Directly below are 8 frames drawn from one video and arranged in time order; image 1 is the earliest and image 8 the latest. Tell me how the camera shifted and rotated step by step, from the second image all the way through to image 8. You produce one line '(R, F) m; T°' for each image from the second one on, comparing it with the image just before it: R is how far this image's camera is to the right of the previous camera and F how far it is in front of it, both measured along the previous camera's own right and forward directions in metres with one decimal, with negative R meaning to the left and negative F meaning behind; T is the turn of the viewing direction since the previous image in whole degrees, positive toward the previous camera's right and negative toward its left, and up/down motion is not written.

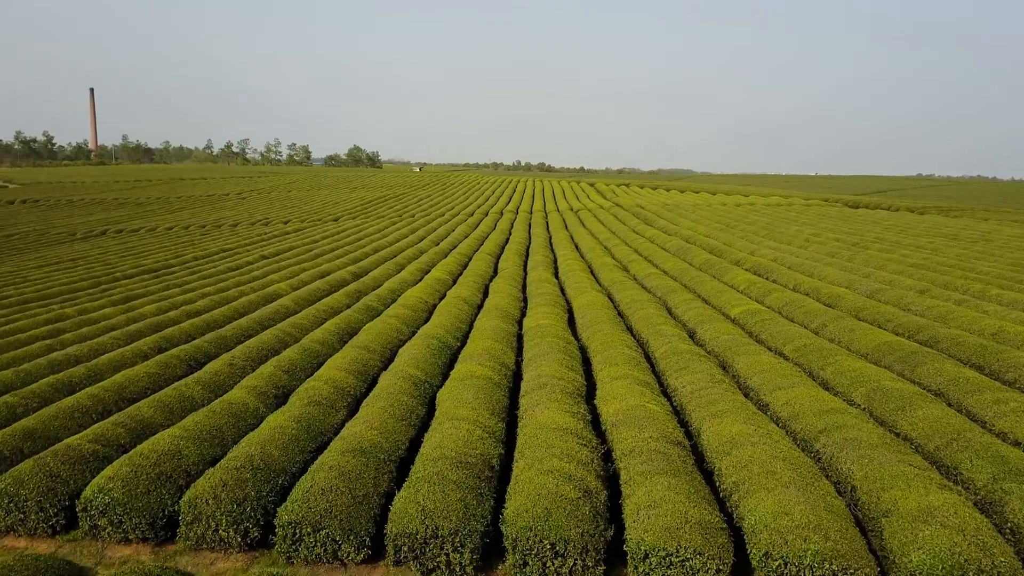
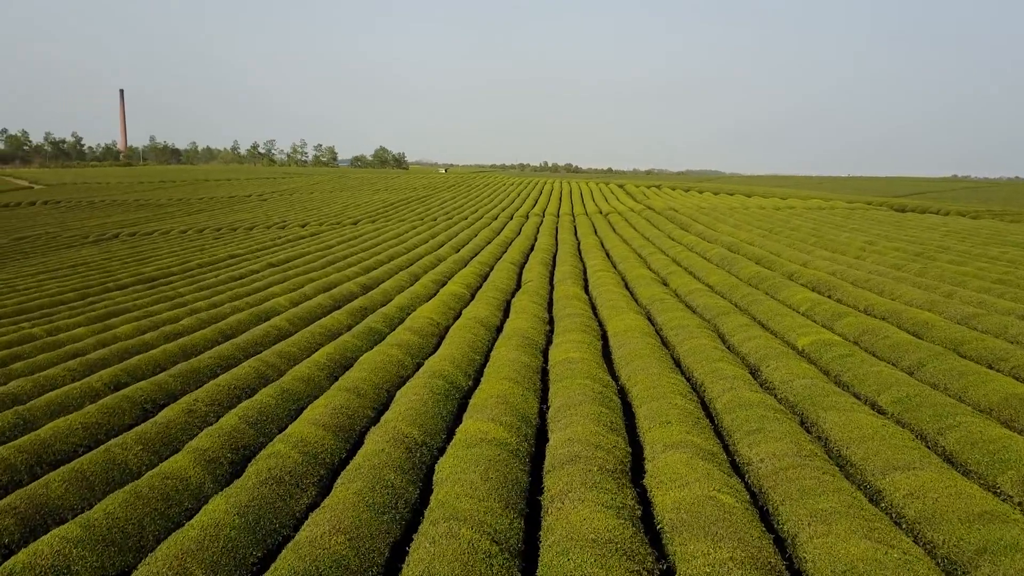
(+0.1, +4.1) m; -2°
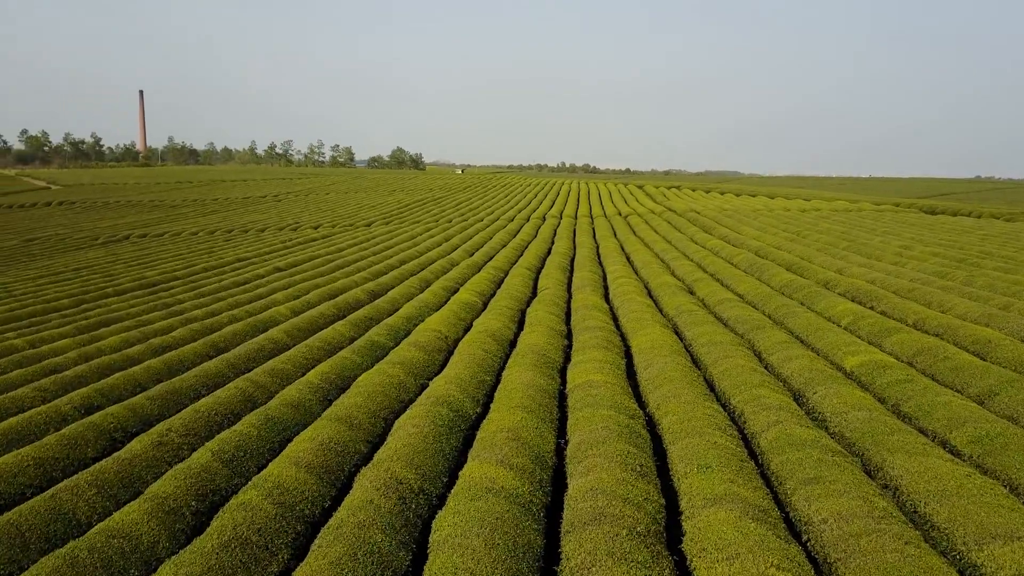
(+0.1, +2.2) m; -1°
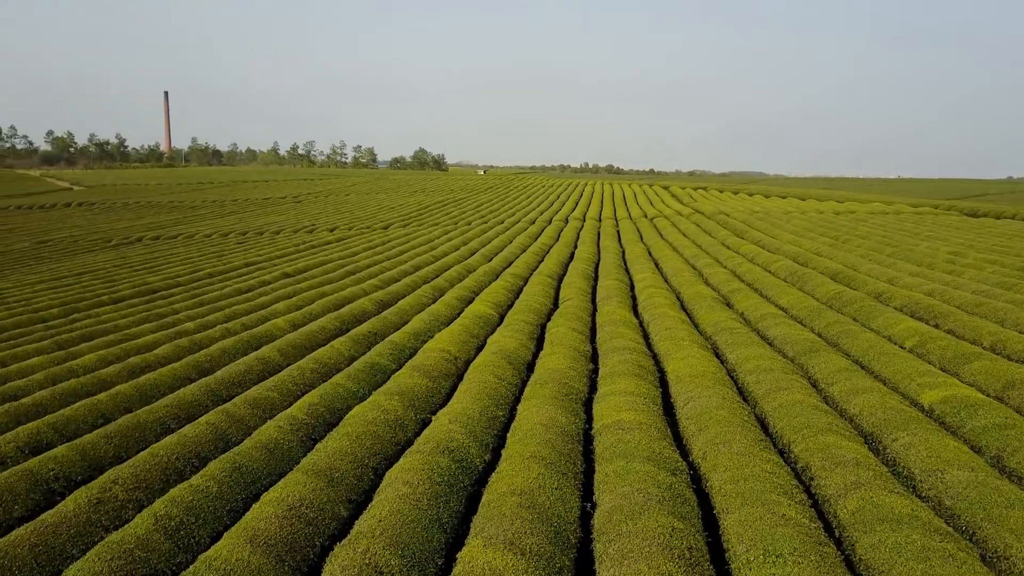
(+0.1, +2.8) m; -2°
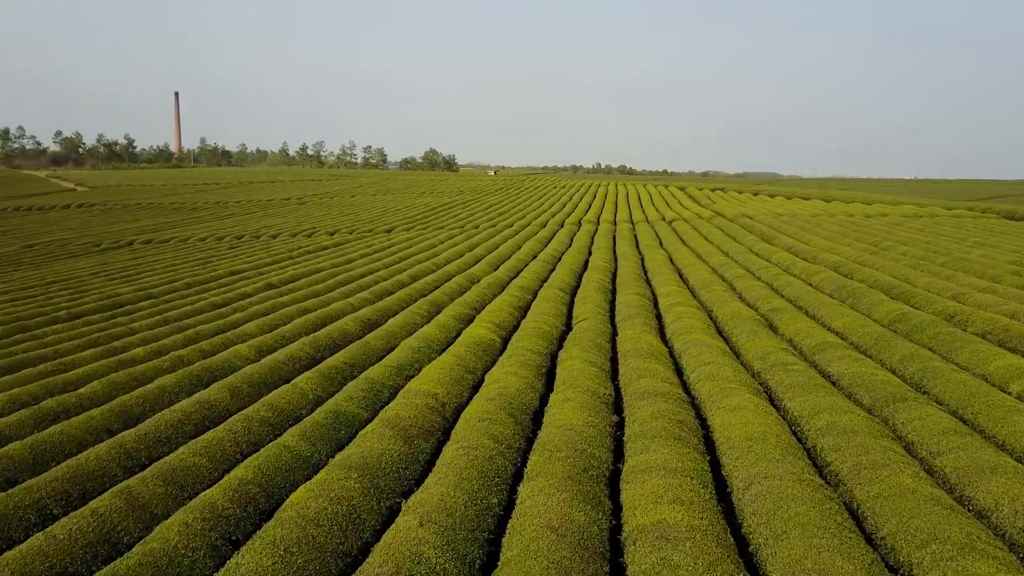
(+0.2, +4.5) m; -1°
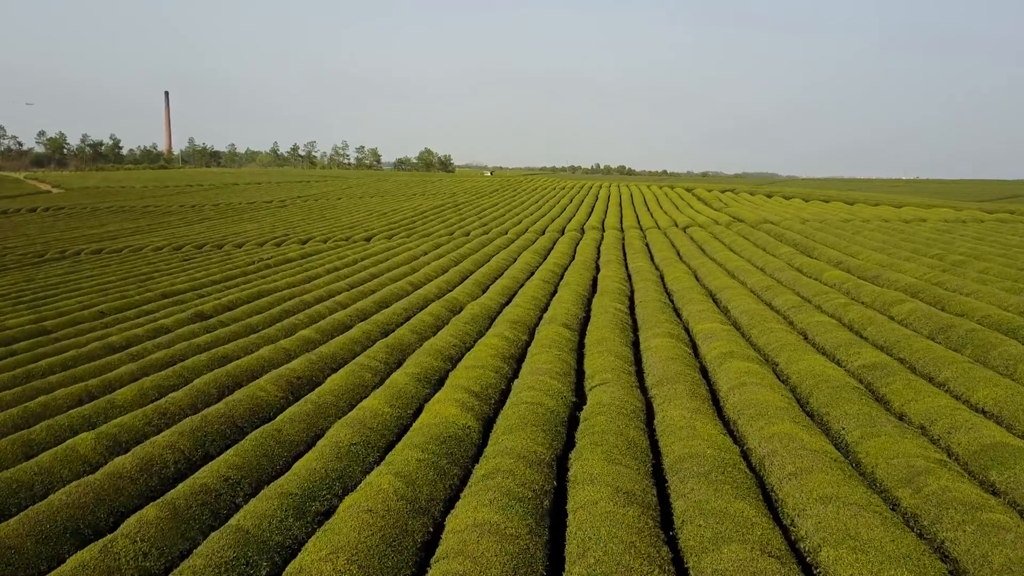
(+0.3, +8.5) m; 0°
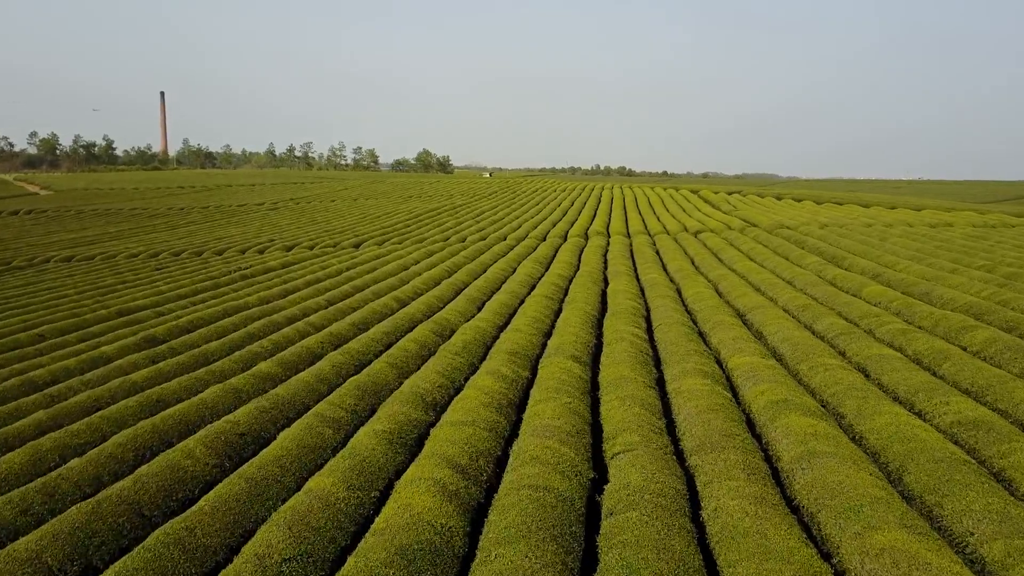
(0.0, +4.5) m; 0°
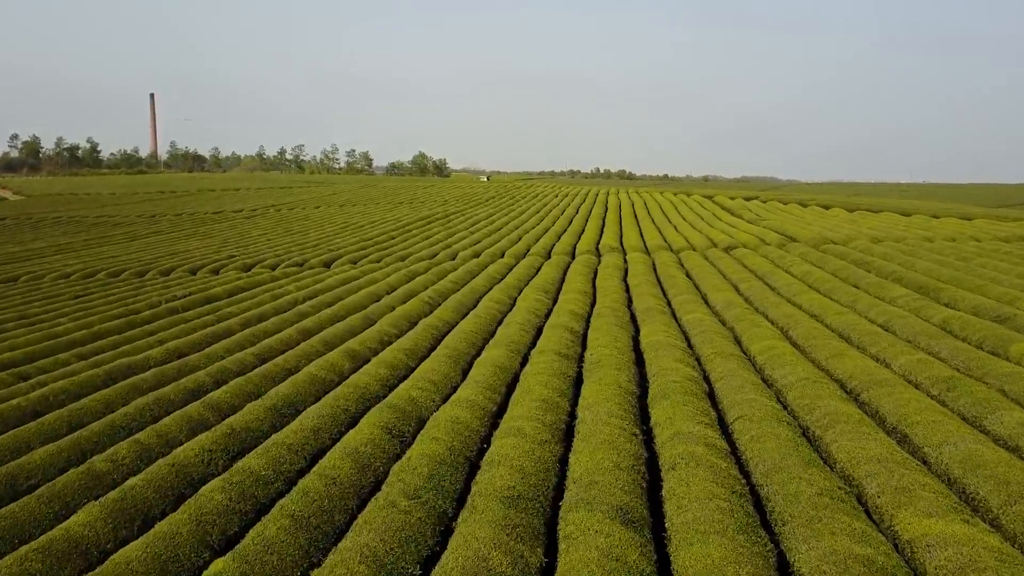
(0.0, +10.0) m; 0°
